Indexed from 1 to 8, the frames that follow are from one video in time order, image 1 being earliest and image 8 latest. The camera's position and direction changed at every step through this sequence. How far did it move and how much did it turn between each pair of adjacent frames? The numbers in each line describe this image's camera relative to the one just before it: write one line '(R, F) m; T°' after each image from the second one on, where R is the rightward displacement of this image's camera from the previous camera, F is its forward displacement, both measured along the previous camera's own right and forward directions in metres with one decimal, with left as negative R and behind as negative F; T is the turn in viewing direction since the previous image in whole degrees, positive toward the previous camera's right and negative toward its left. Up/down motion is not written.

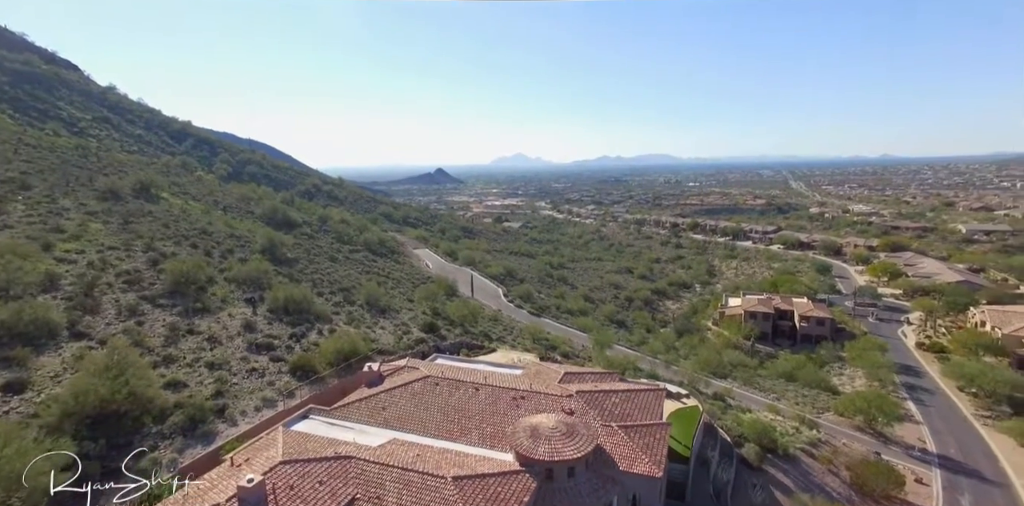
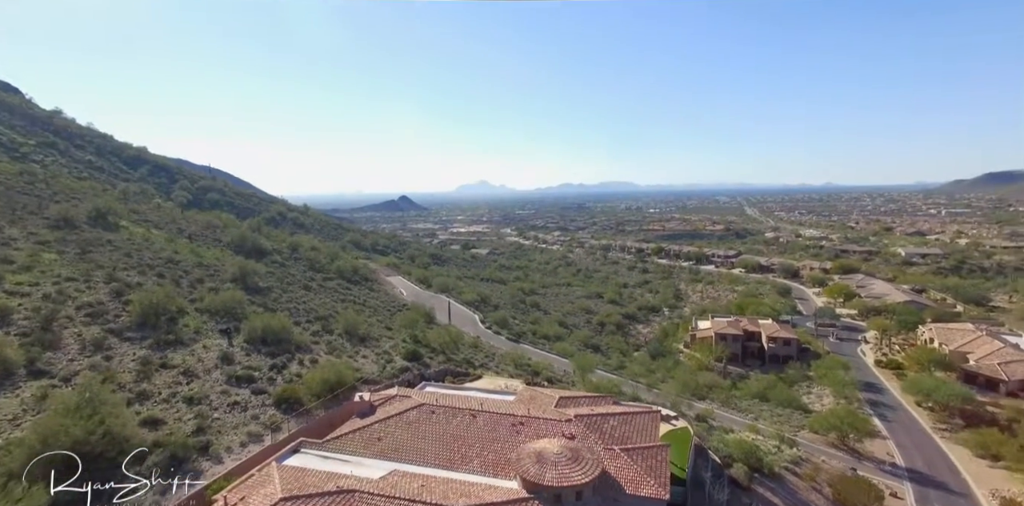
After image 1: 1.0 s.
(-0.6, -0.1) m; +4°
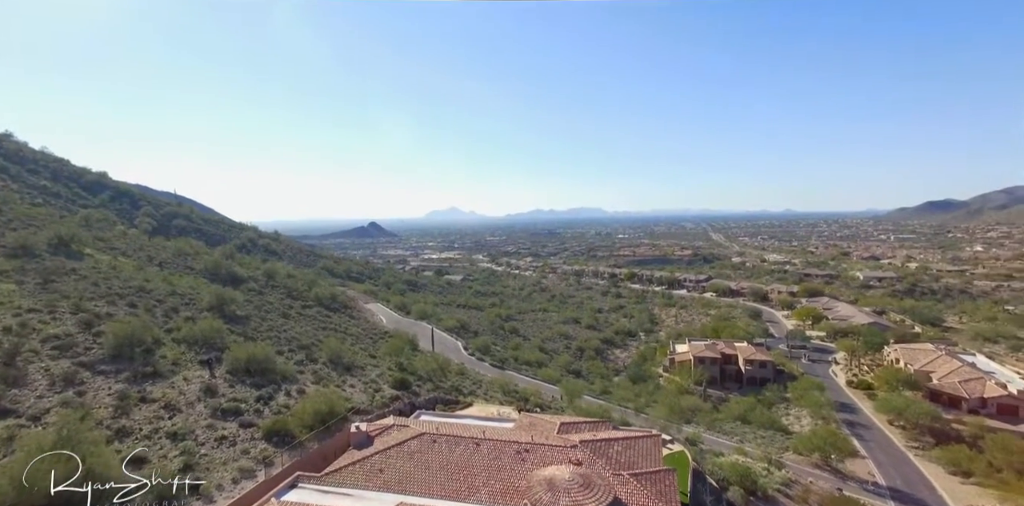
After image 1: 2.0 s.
(-0.6, 0.0) m; +3°
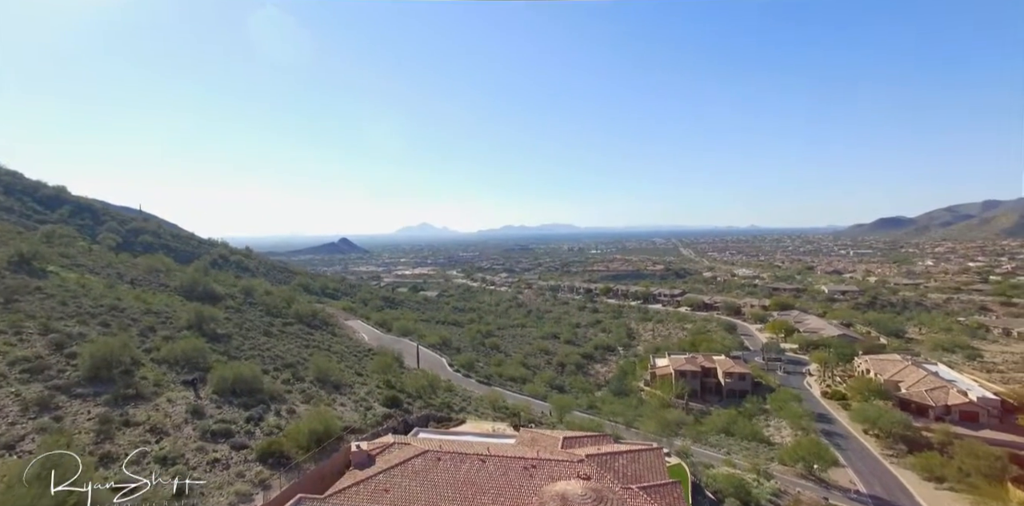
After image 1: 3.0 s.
(-0.6, 0.0) m; +3°
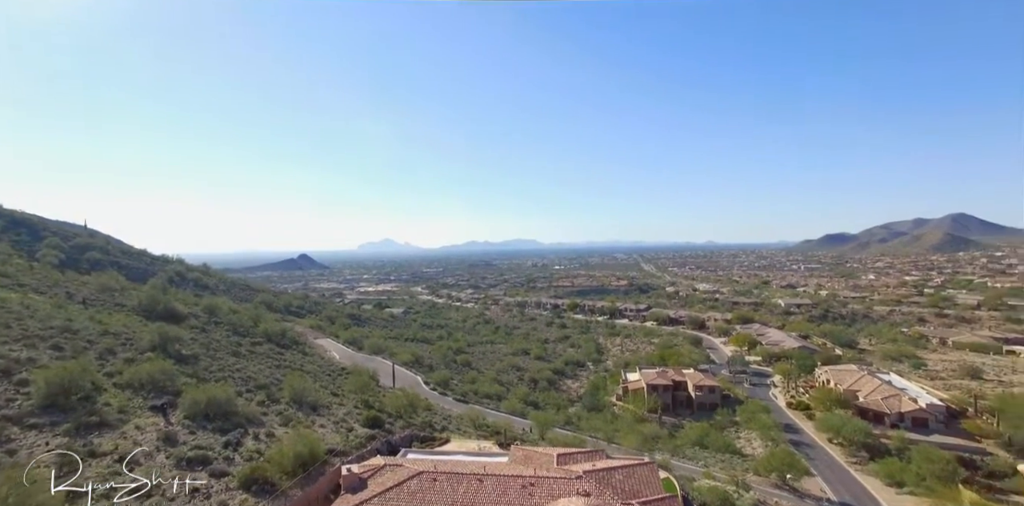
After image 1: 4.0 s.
(-0.6, 0.0) m; +4°
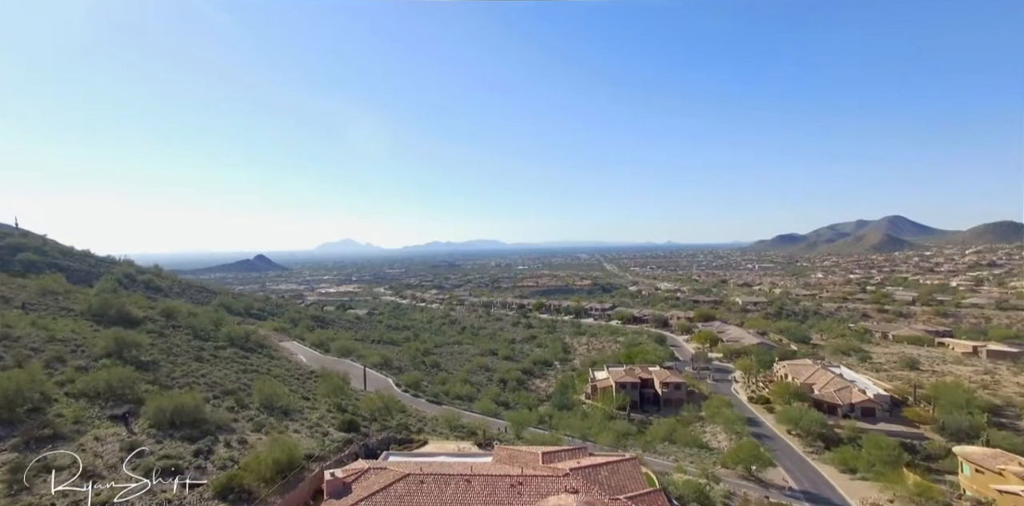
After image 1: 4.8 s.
(-0.5, 0.0) m; +4°
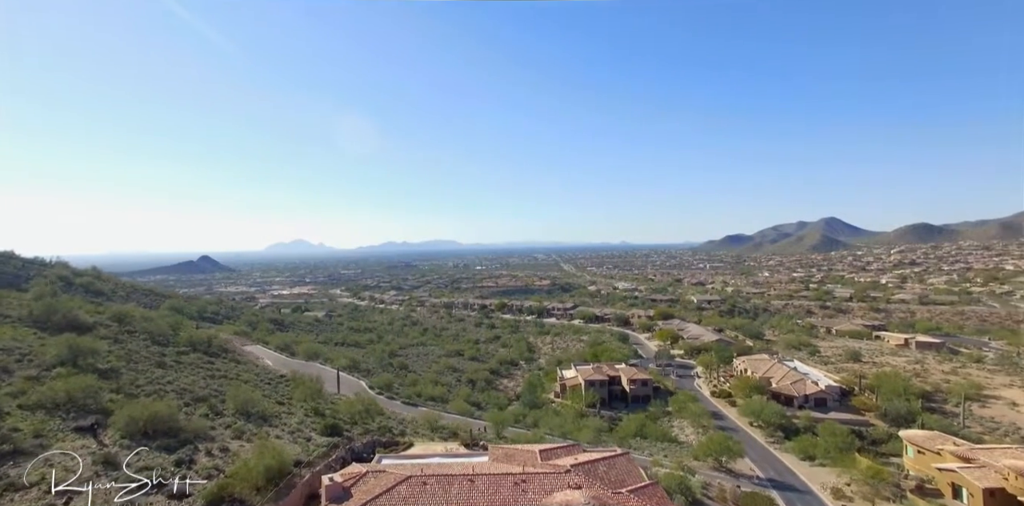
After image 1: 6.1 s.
(-0.9, -0.1) m; +5°
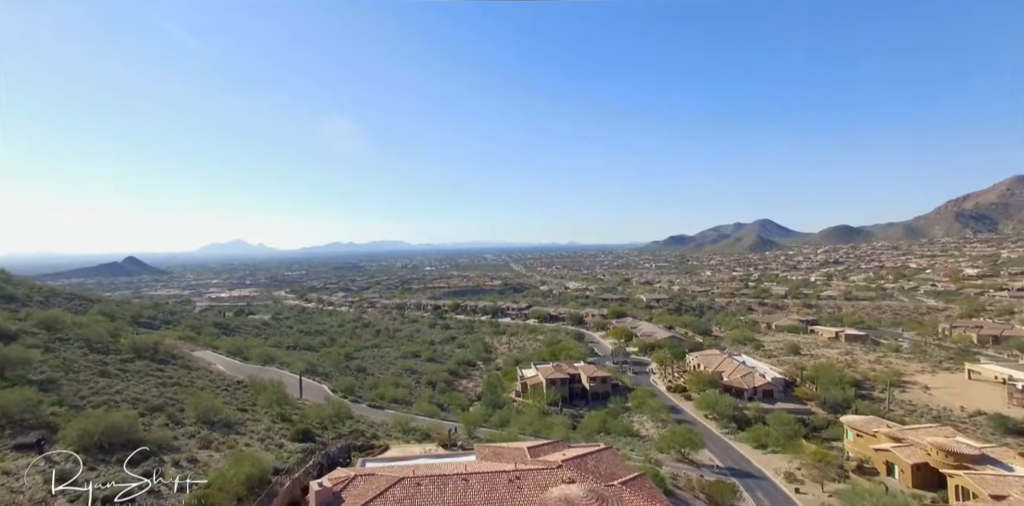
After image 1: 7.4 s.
(-0.8, 0.0) m; +6°
